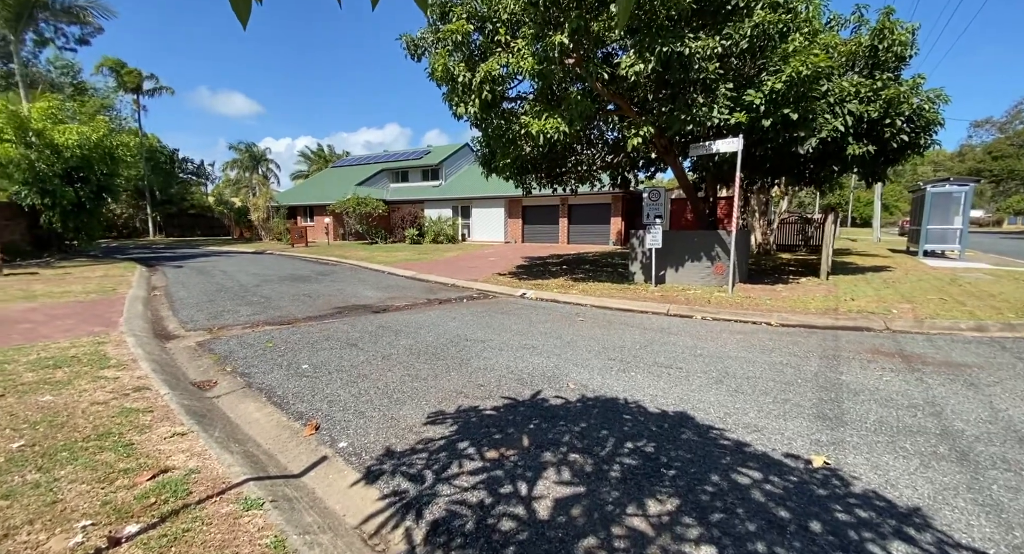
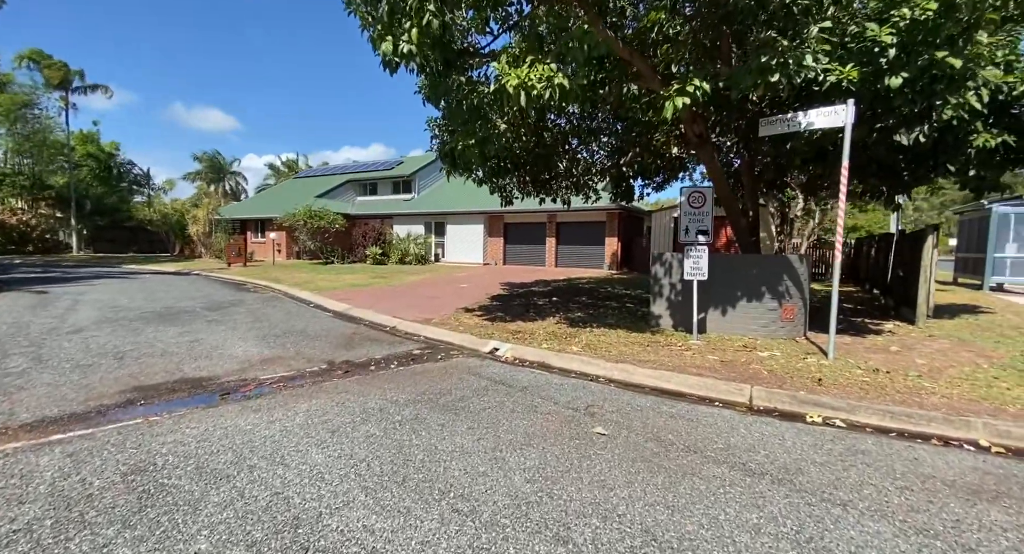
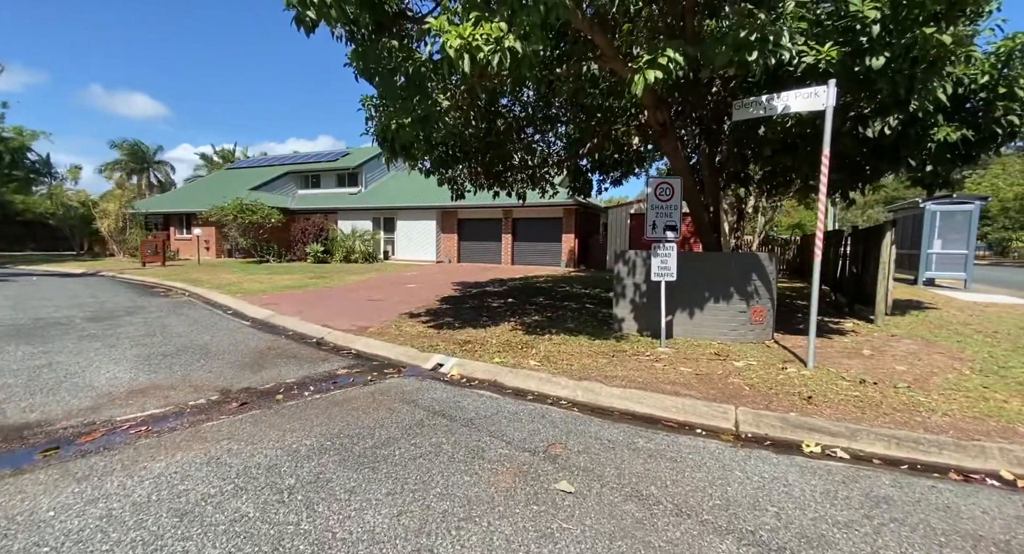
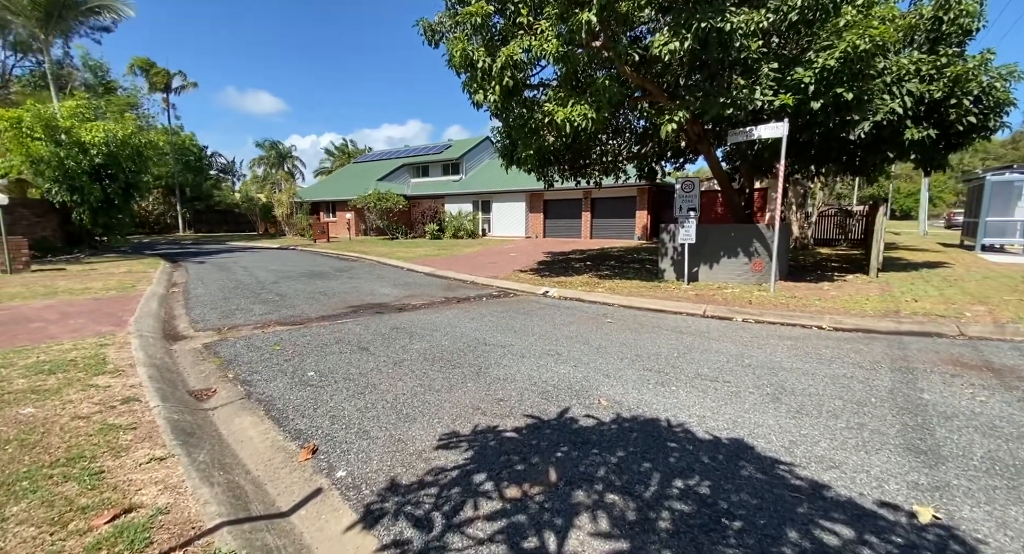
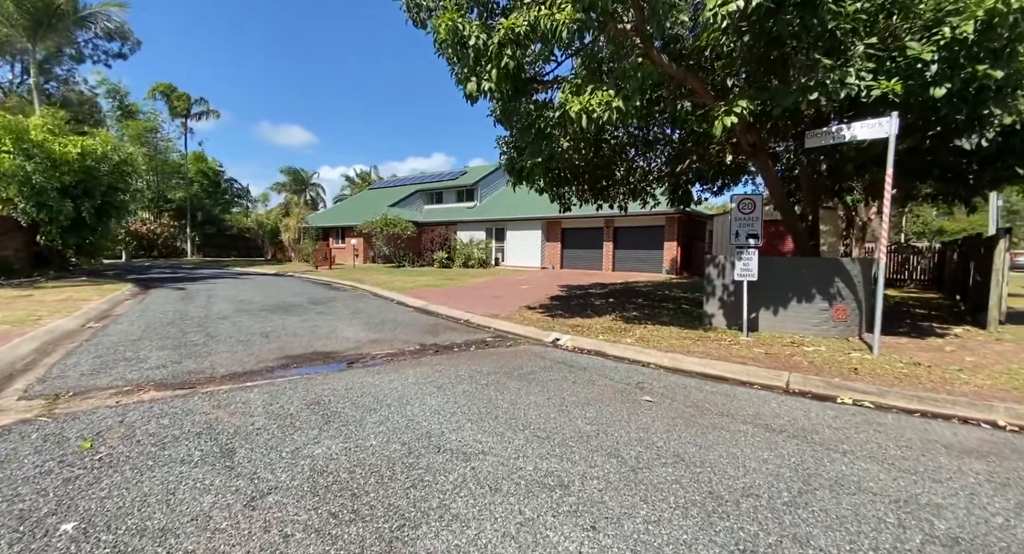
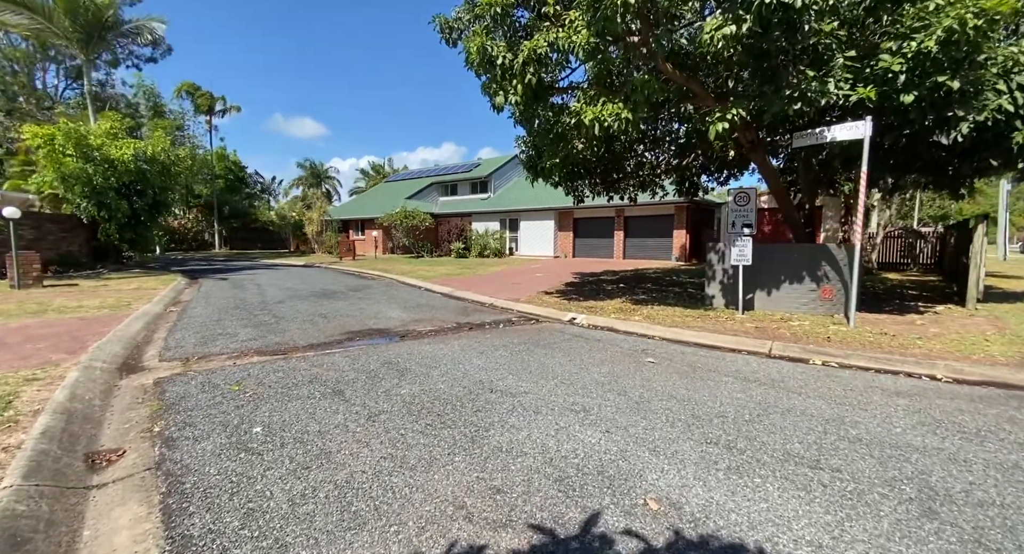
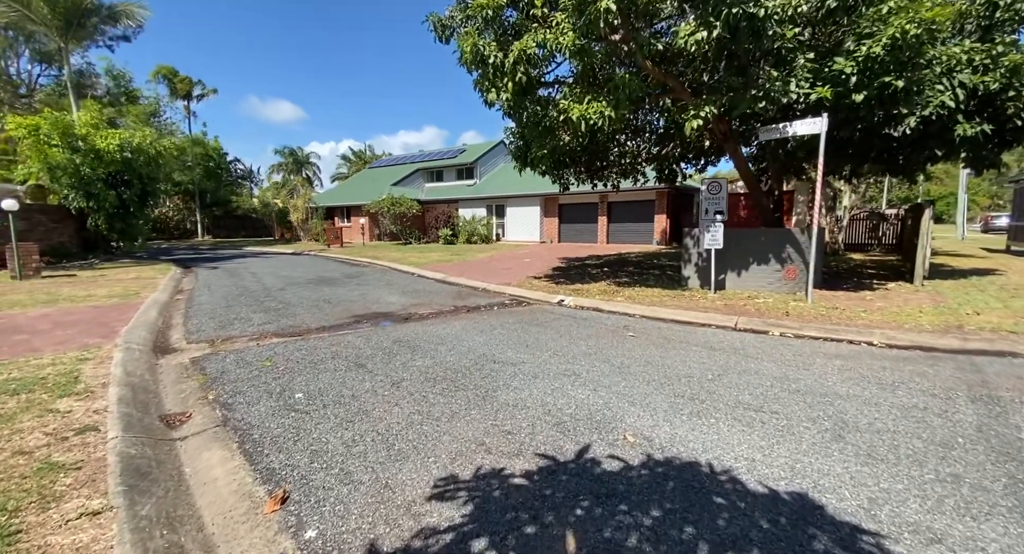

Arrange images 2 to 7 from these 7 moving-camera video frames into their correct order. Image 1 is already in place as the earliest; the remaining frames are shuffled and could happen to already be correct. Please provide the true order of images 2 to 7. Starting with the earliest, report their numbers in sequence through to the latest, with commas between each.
4, 7, 6, 5, 2, 3
